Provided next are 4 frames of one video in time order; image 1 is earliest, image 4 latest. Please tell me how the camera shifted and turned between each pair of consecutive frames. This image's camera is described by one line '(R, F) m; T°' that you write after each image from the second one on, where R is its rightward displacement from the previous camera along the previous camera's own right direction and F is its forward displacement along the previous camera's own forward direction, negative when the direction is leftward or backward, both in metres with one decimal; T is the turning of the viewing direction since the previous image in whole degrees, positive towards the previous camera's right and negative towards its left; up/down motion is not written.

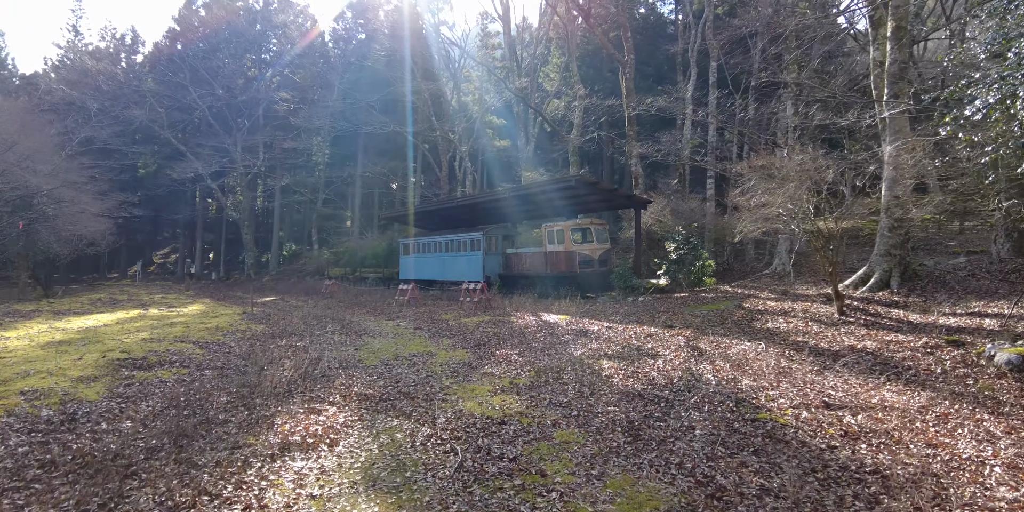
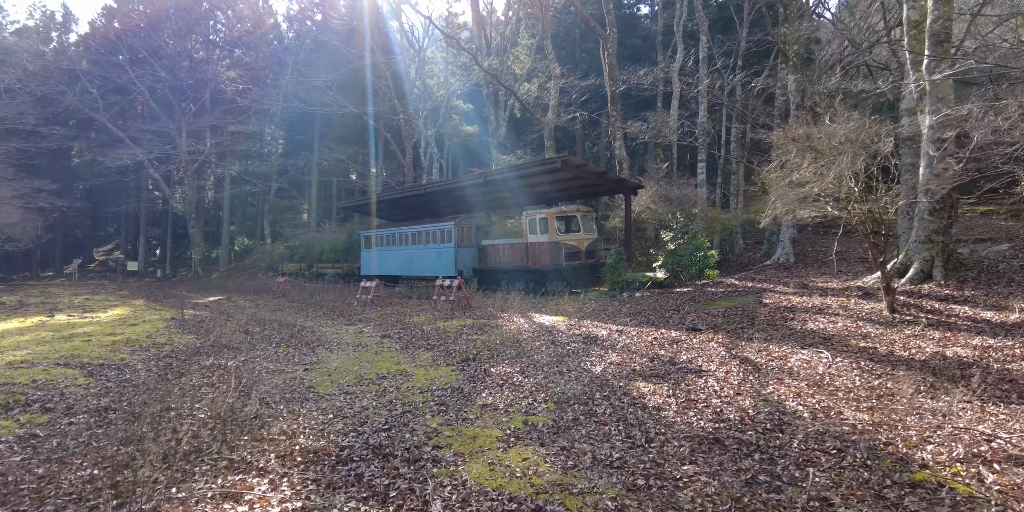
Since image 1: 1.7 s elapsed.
(-0.4, +2.0) m; +3°
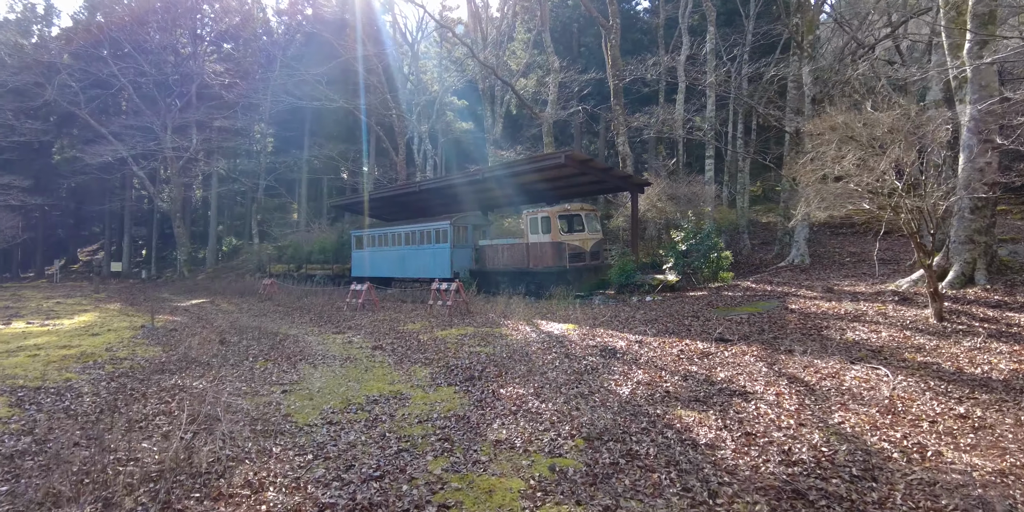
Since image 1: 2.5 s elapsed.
(-0.2, +0.9) m; +1°
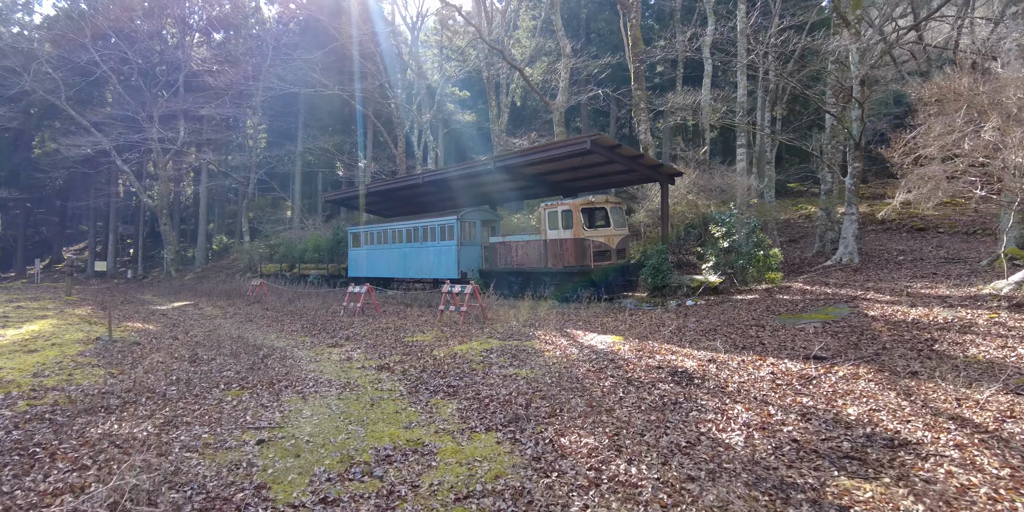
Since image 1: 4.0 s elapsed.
(-0.4, +1.6) m; 0°
